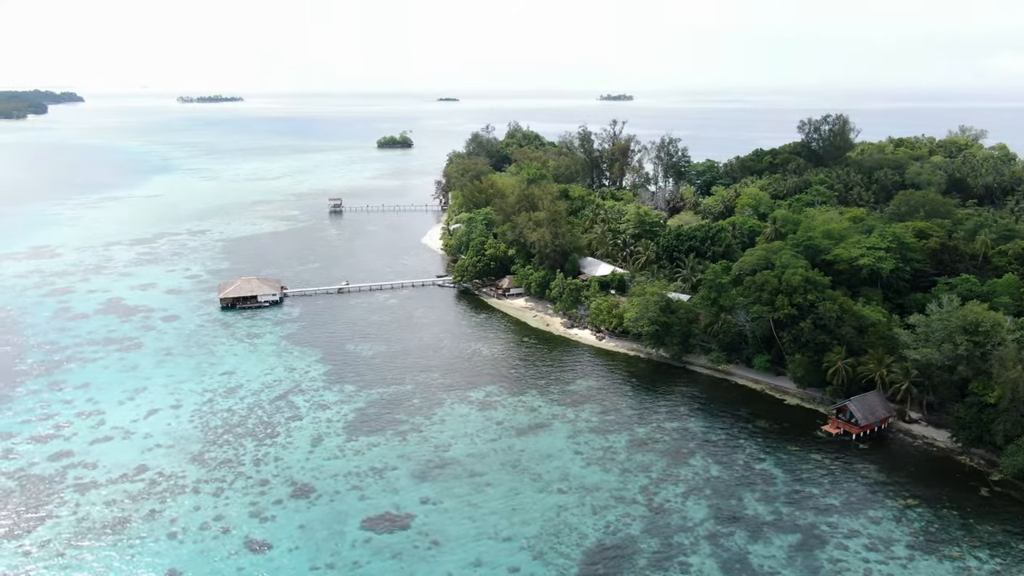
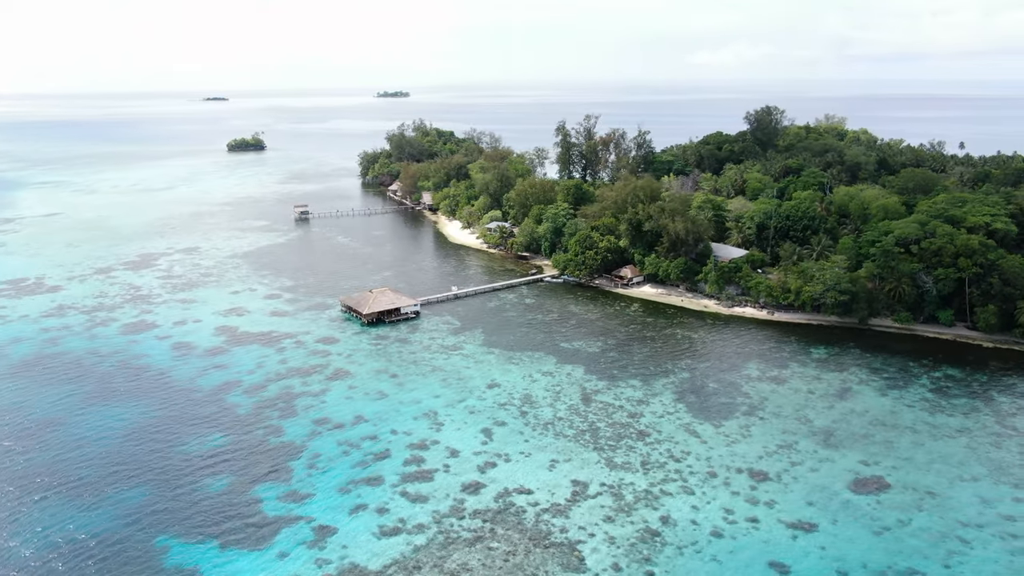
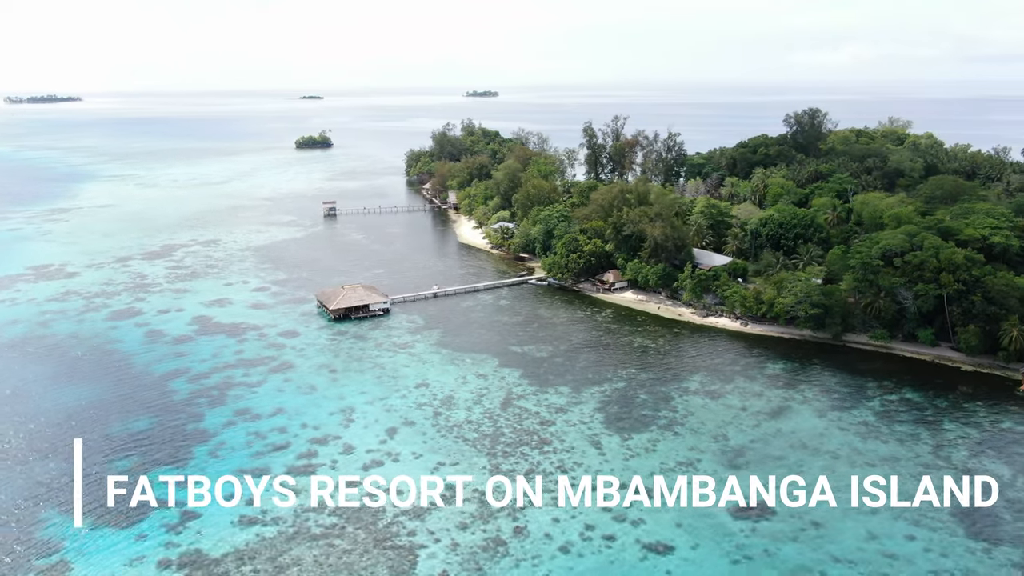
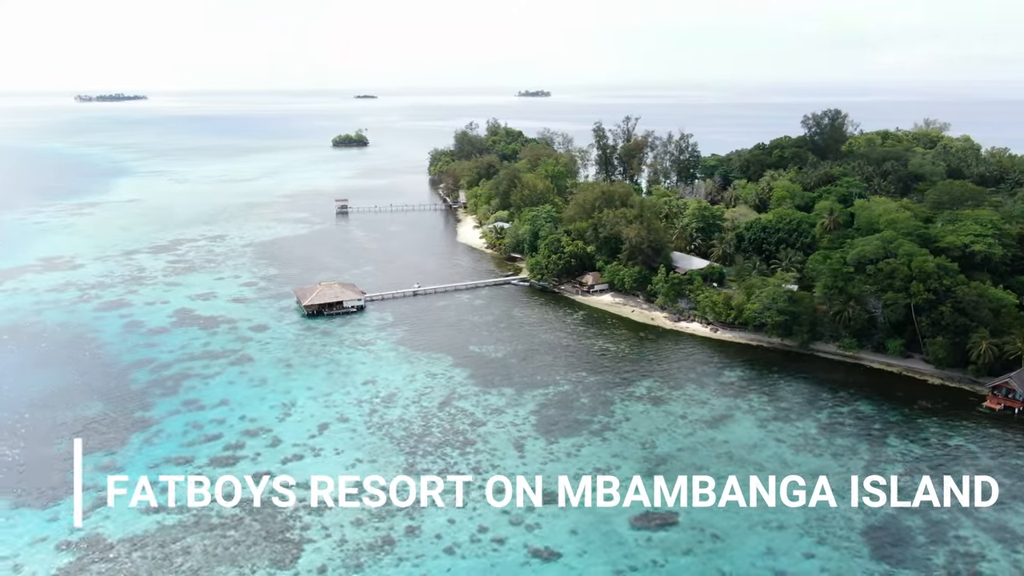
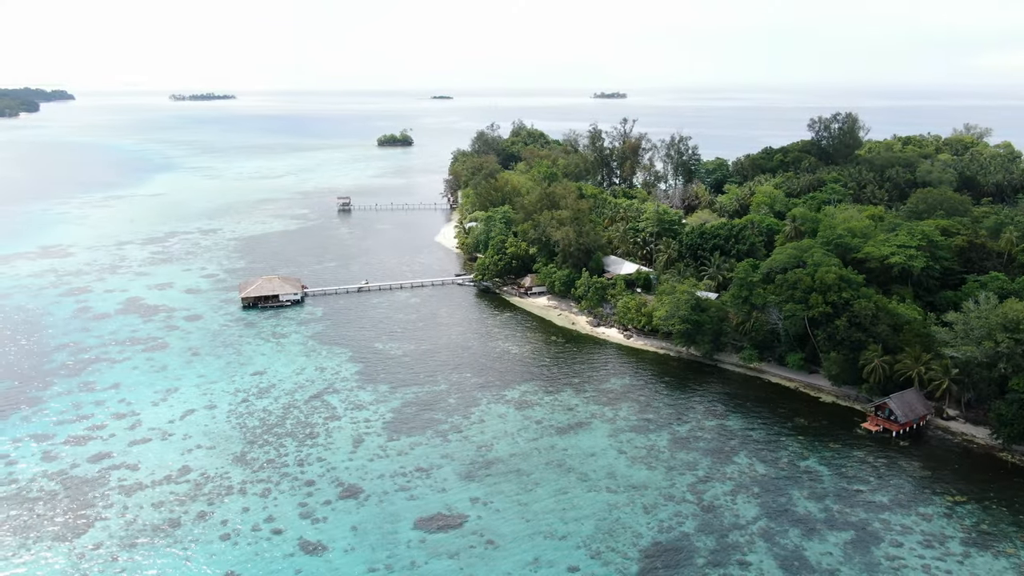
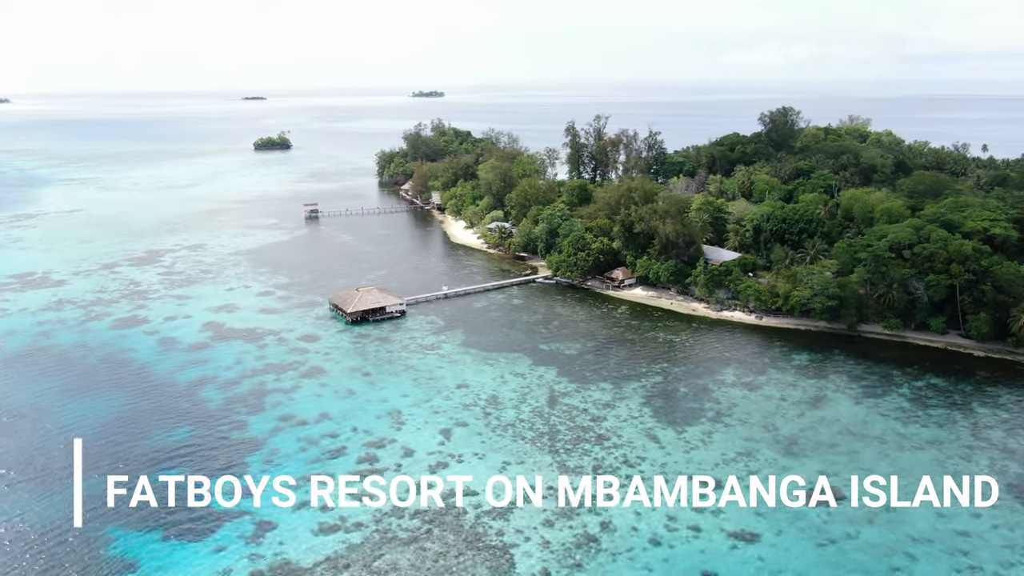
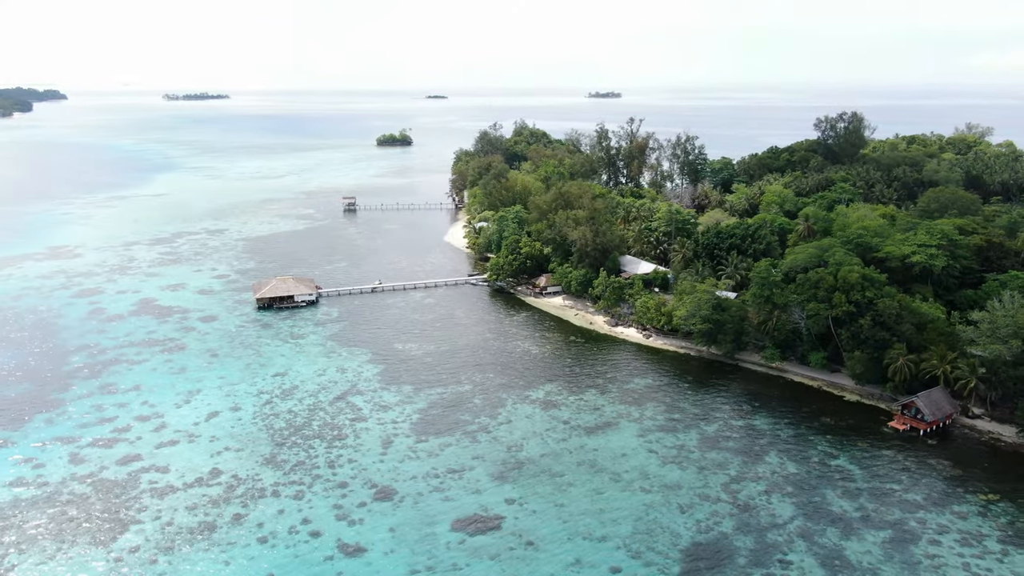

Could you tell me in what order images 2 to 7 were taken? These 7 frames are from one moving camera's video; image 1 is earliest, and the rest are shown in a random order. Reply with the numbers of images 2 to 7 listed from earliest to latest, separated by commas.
5, 7, 4, 3, 6, 2
